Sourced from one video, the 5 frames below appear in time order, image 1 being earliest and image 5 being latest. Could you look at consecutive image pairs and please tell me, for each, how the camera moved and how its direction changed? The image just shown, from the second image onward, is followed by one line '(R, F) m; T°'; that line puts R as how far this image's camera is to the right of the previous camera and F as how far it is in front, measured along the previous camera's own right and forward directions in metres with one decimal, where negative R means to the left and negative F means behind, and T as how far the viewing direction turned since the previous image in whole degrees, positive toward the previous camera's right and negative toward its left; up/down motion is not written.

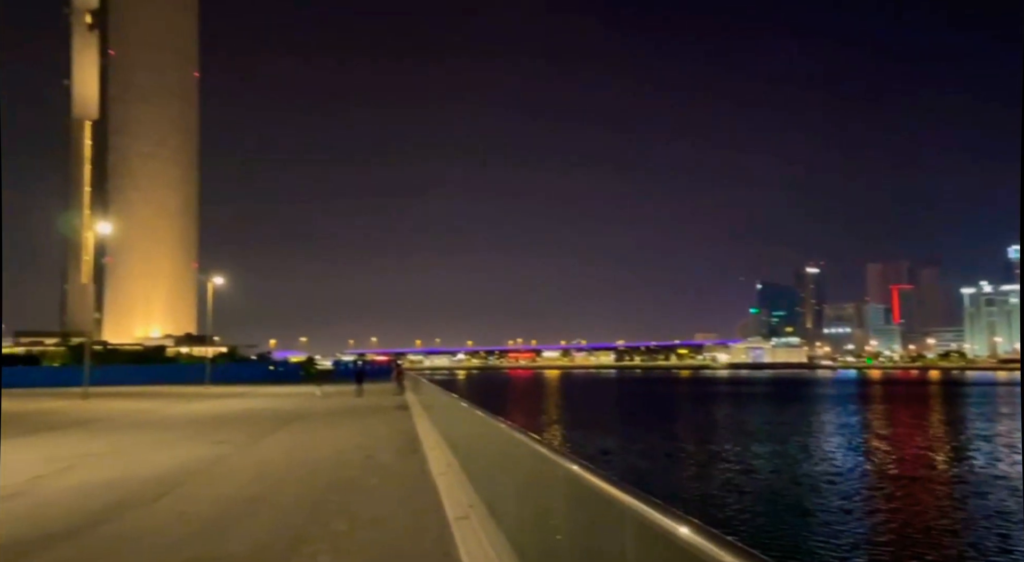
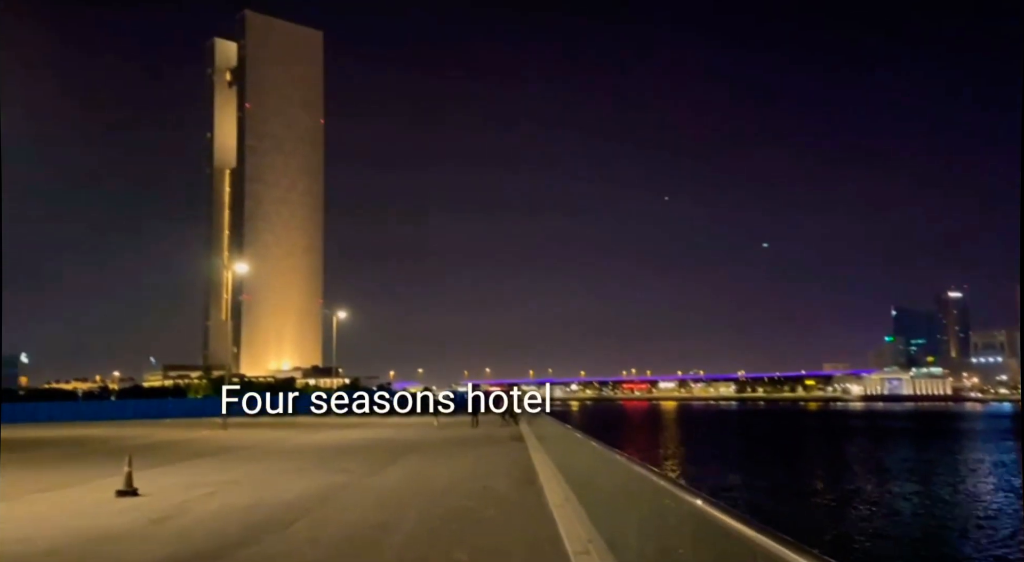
(0.0, -0.5) m; -8°
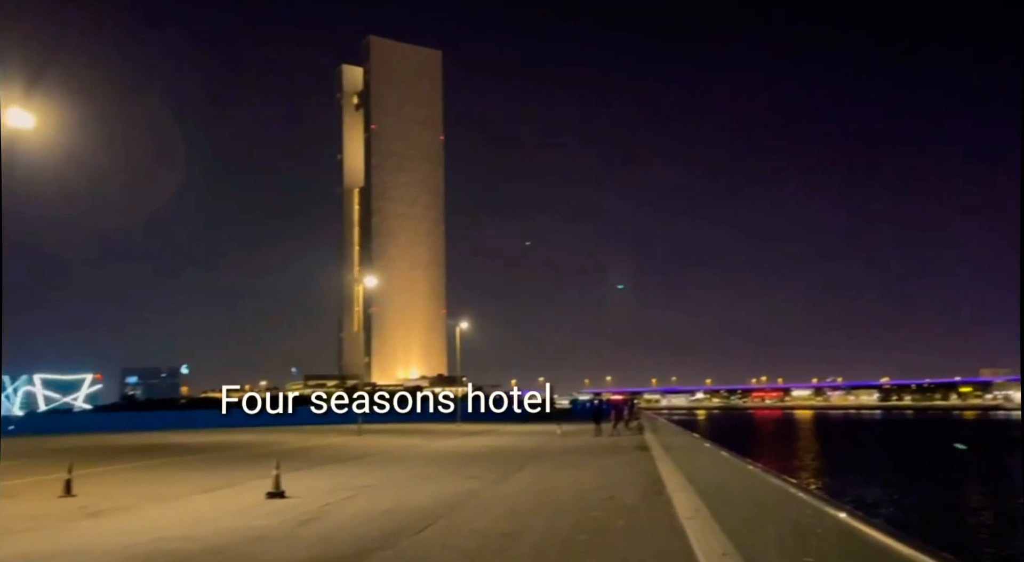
(-0.2, -0.3) m; -8°
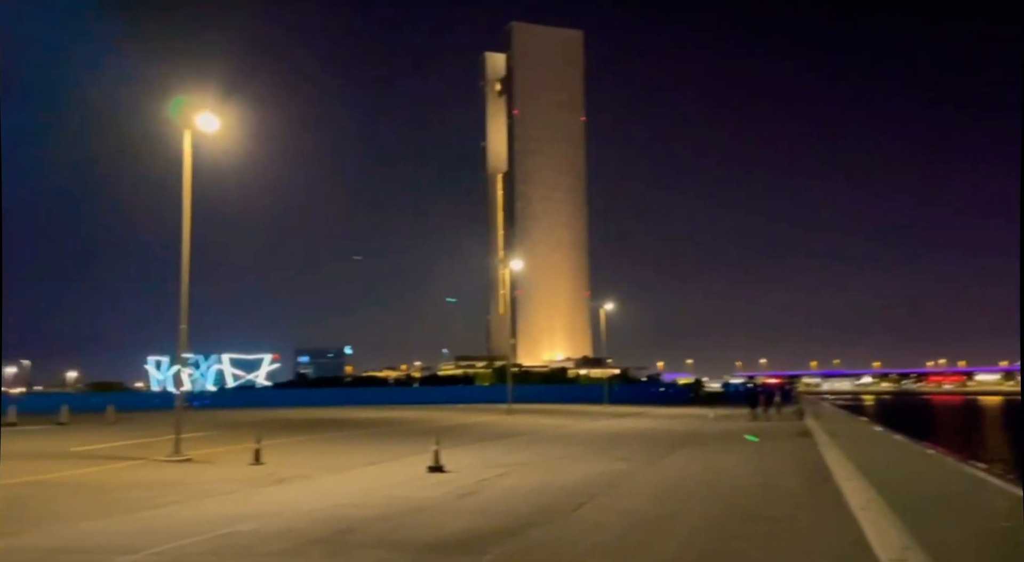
(-0.4, -0.3) m; -10°
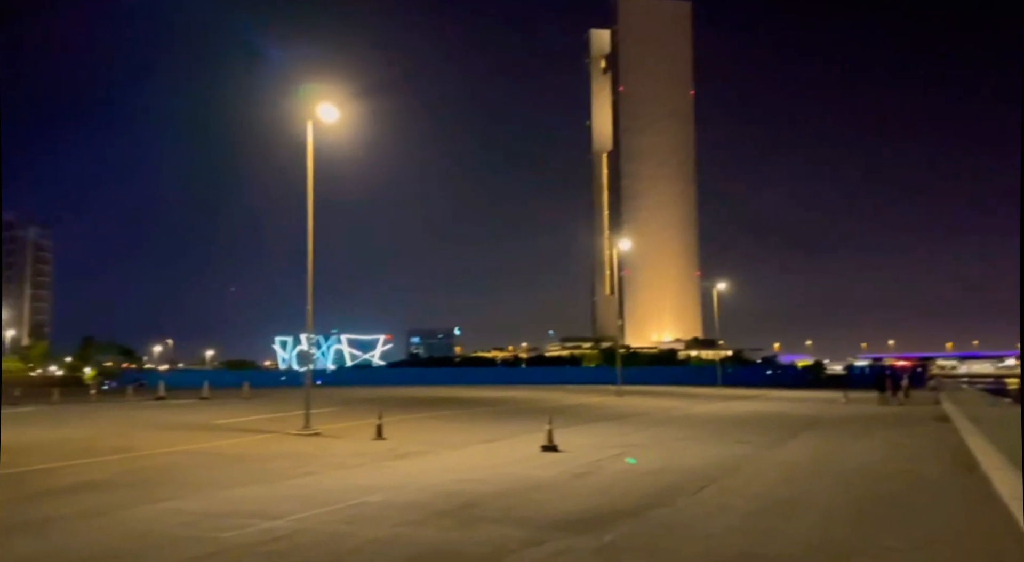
(-0.3, 0.0) m; -7°
